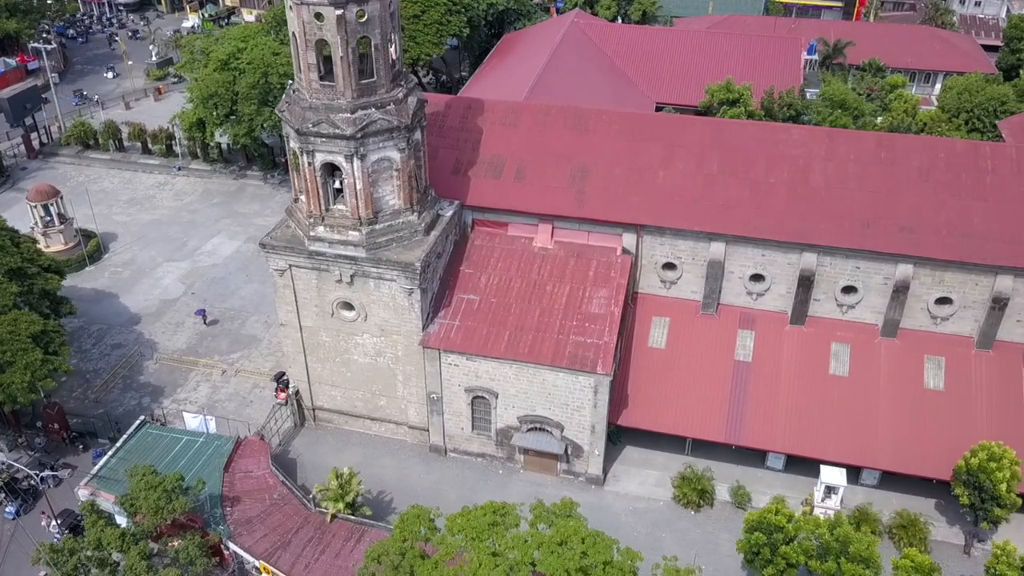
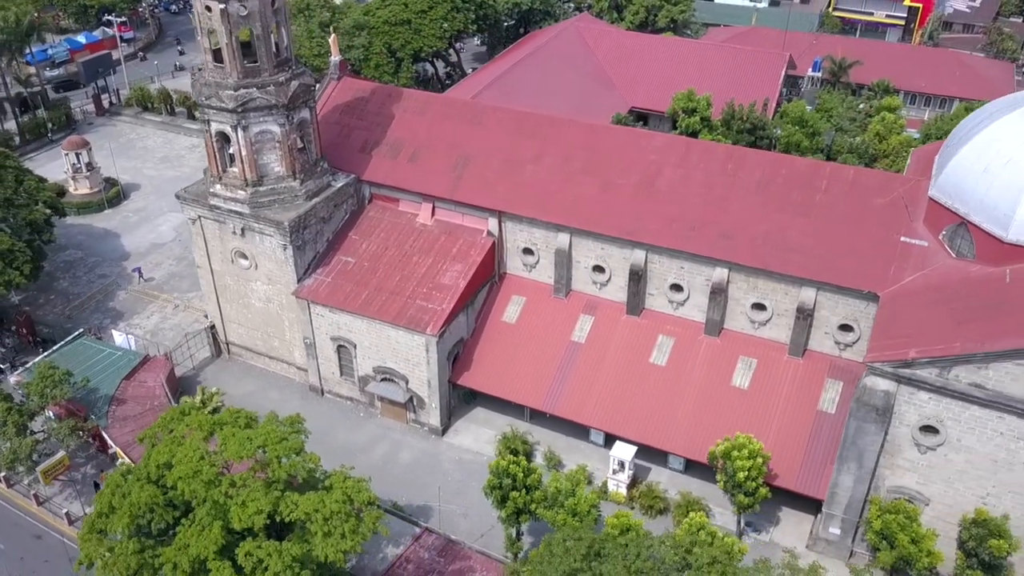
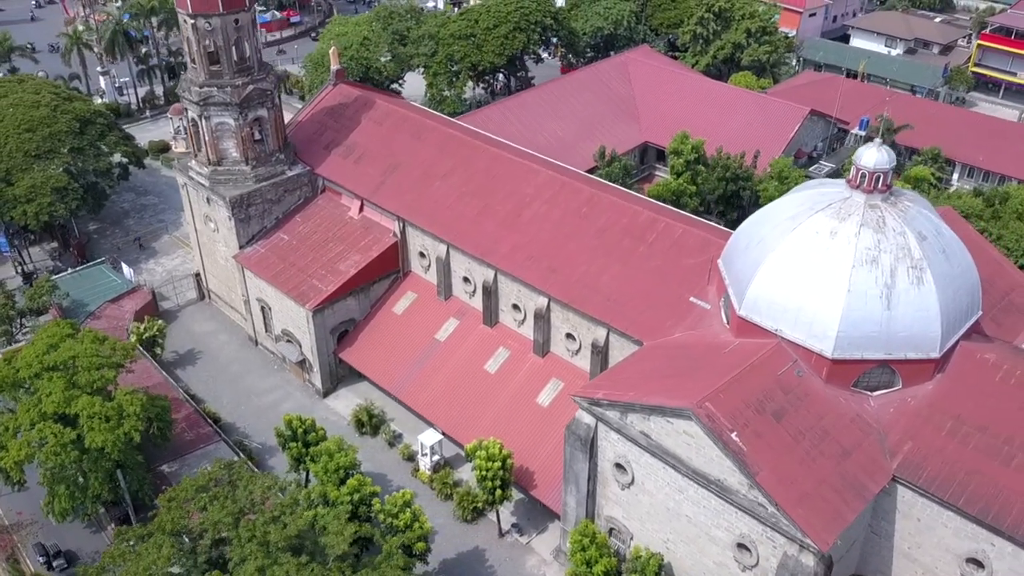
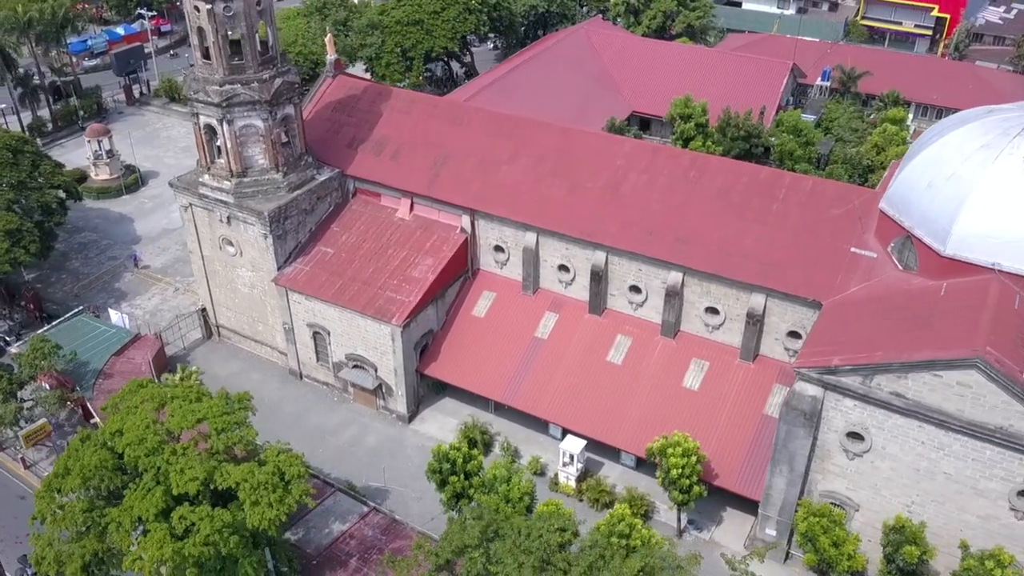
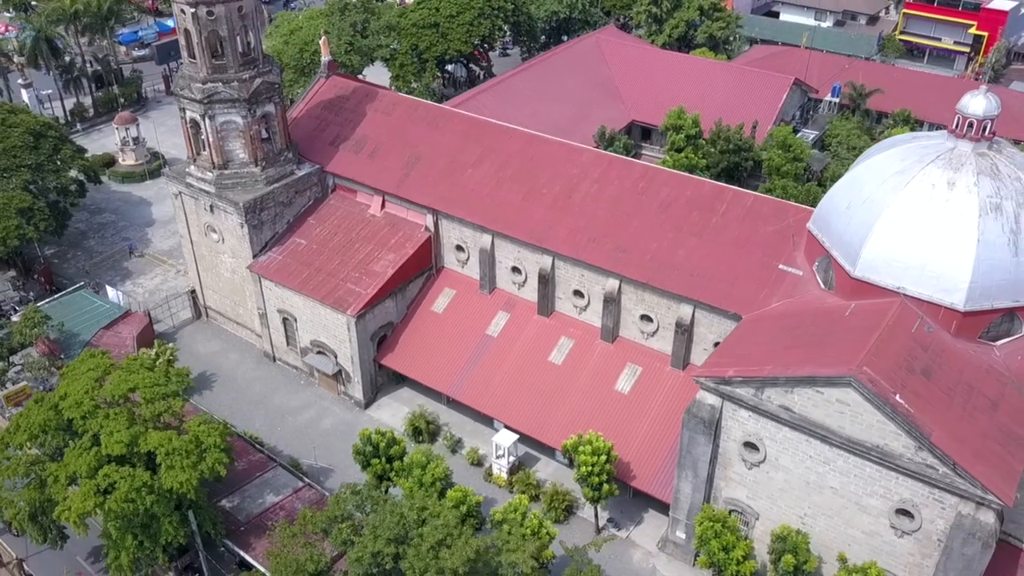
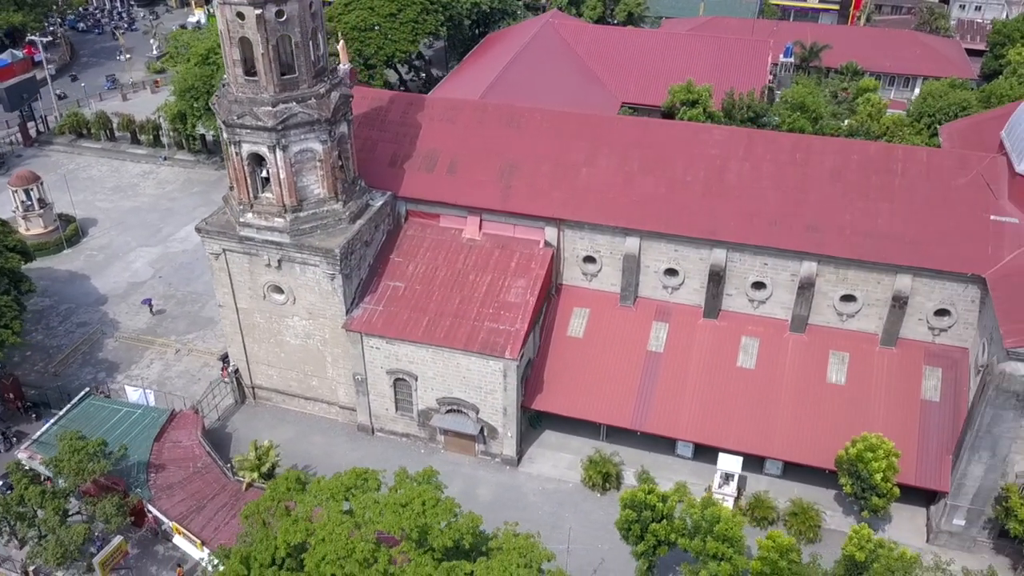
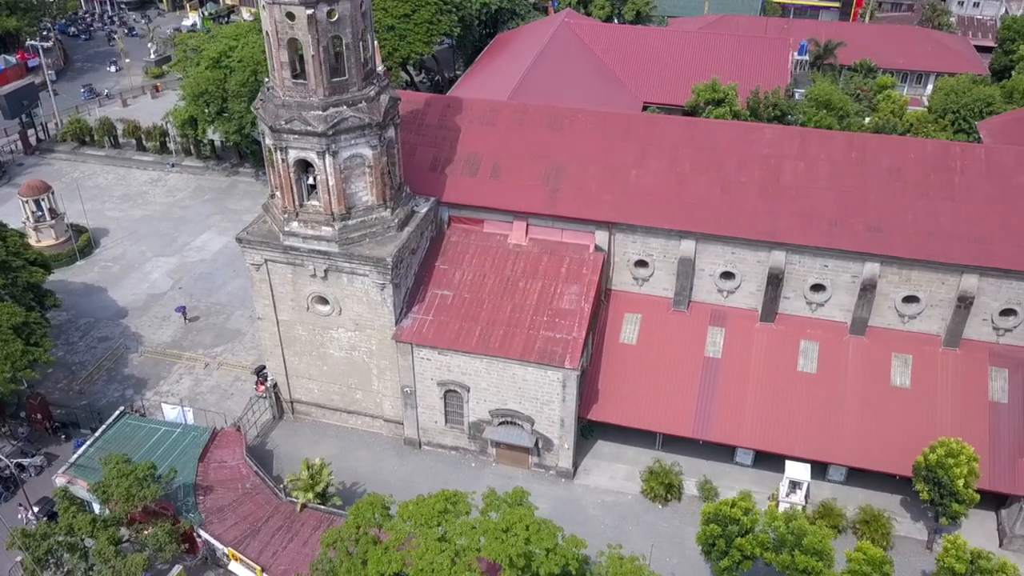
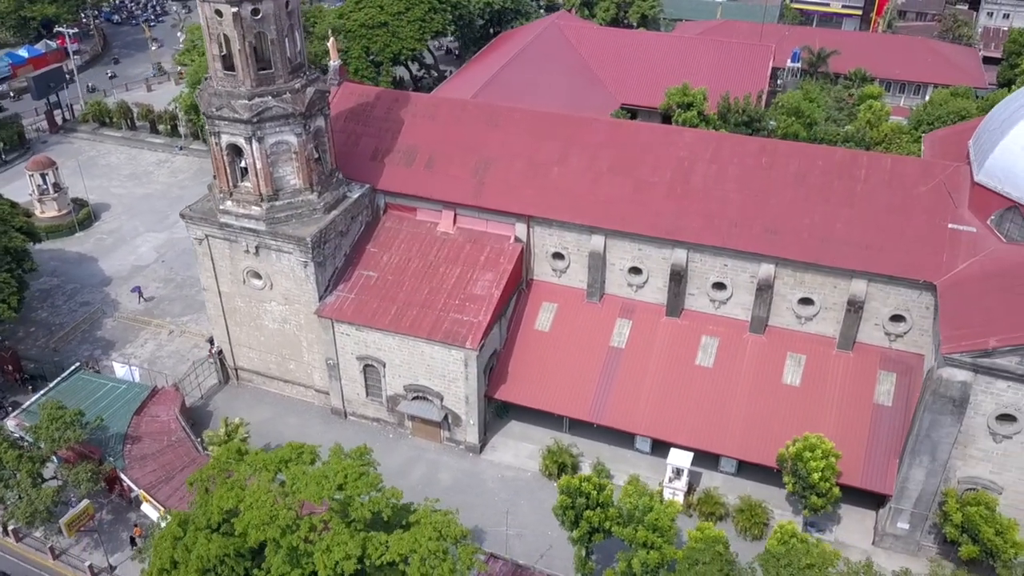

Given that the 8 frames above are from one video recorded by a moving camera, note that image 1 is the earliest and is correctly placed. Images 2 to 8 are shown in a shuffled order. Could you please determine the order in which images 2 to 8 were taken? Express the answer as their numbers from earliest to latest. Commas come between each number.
7, 6, 8, 2, 4, 5, 3
